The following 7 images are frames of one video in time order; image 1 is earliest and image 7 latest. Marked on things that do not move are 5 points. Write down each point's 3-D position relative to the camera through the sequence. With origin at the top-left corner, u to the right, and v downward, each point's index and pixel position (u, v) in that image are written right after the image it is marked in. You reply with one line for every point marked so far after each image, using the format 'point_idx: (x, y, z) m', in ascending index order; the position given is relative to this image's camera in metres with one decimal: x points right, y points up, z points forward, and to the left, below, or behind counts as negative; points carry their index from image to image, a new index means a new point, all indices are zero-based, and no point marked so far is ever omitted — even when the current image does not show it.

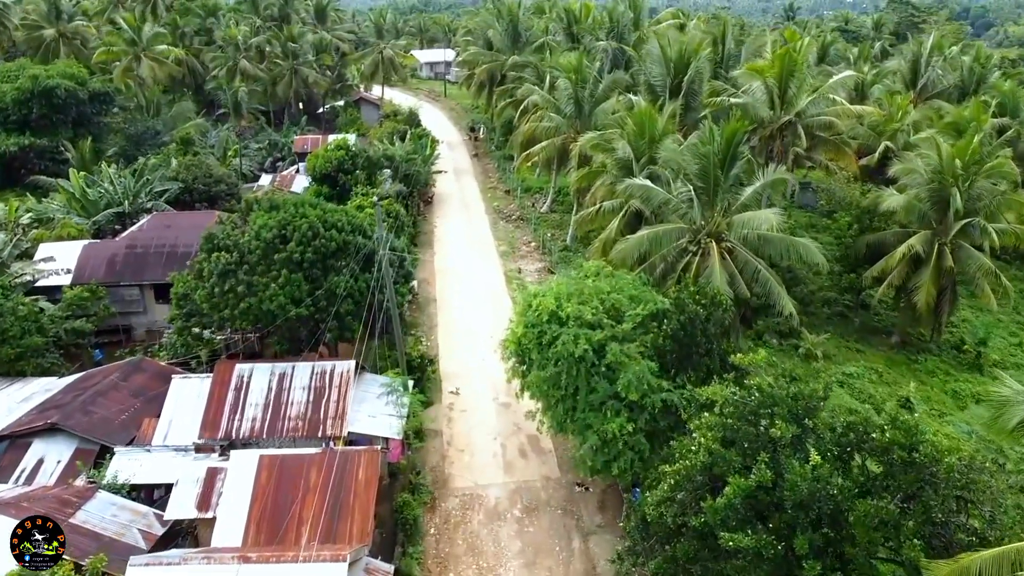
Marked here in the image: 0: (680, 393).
0: (+2.7, -1.7, +12.6) m
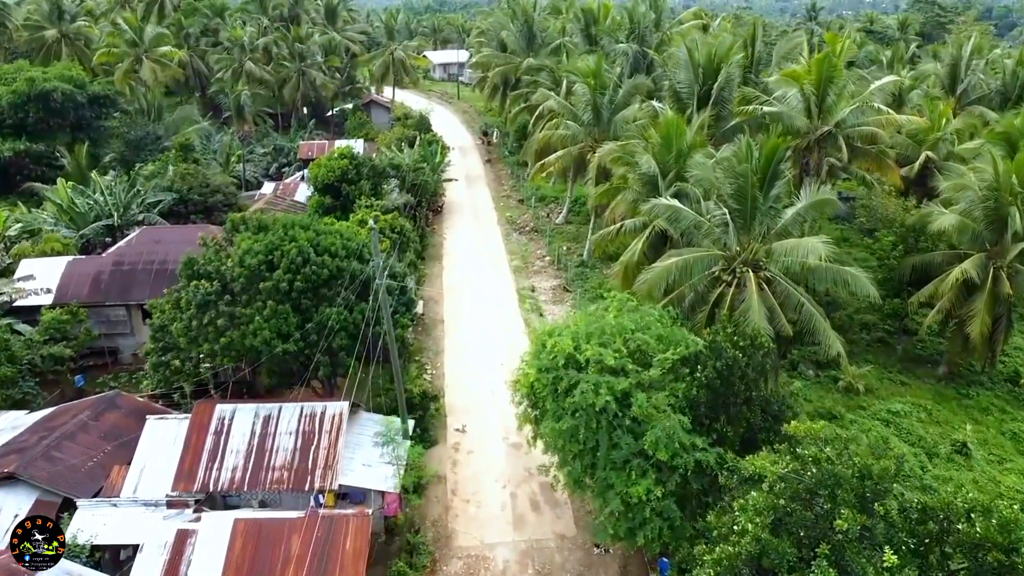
0: (+2.8, -2.3, +10.9) m
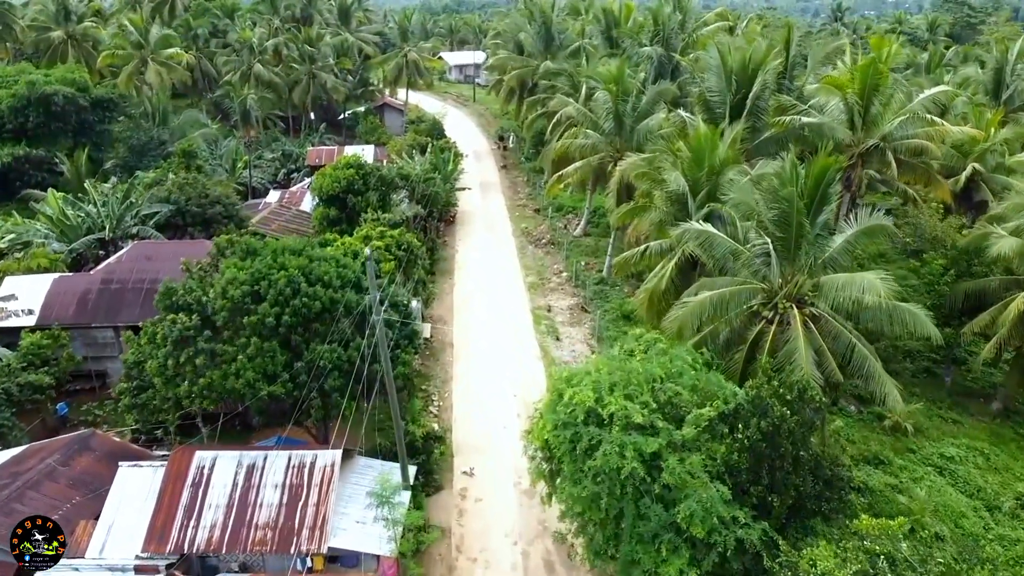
0: (+2.9, -2.8, +9.4) m
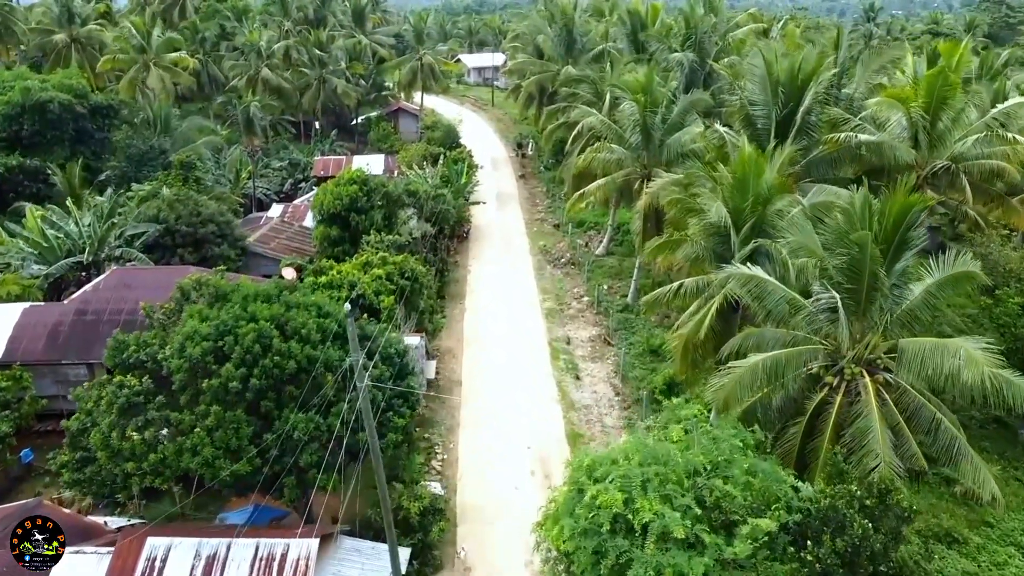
0: (+3.0, -3.6, +7.2) m
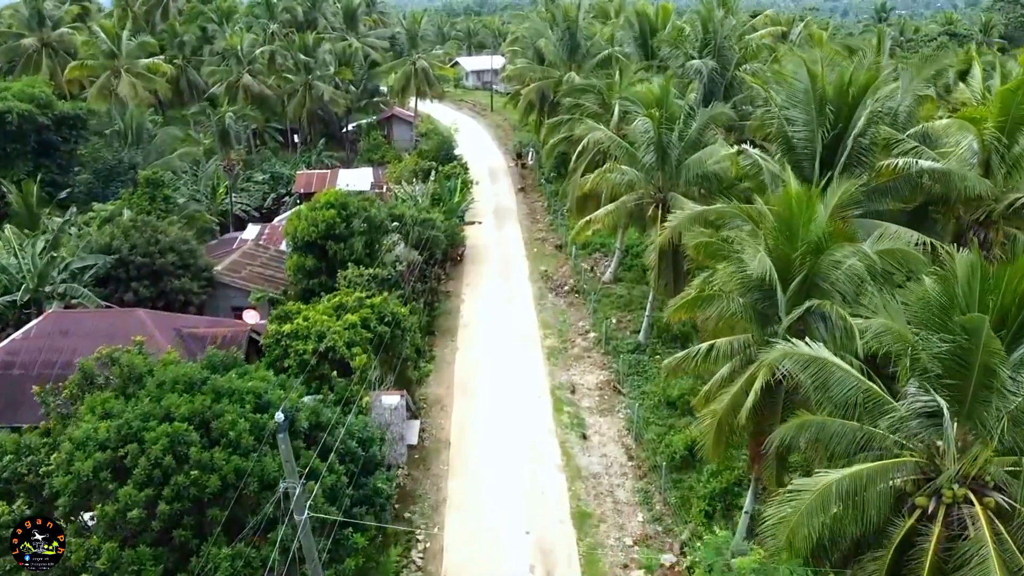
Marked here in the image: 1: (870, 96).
0: (+2.9, -4.6, +4.7) m
1: (+6.1, +3.3, +13.6) m
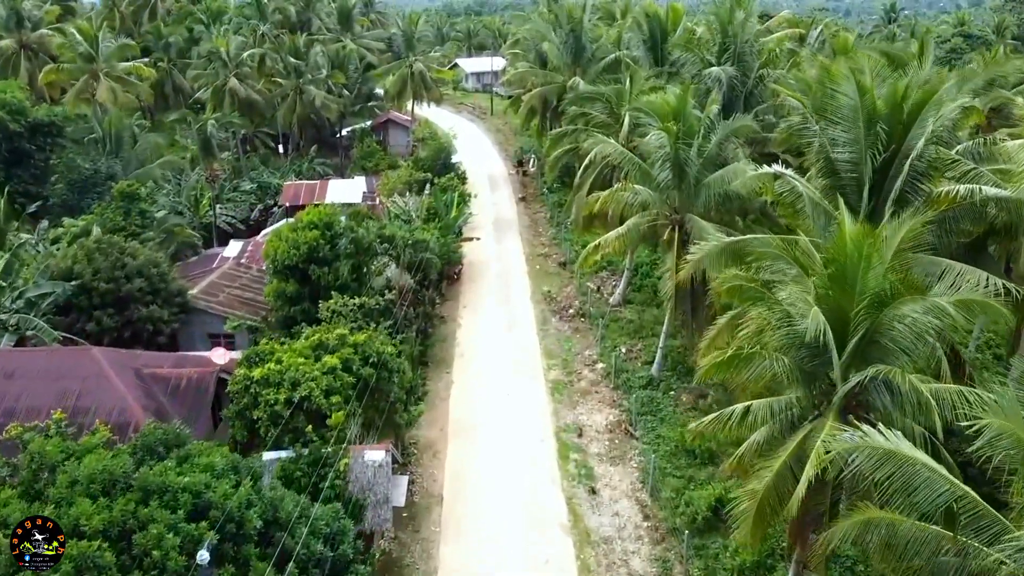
0: (+2.9, -5.2, +2.9) m
1: (+6.1, +2.6, +11.8) m
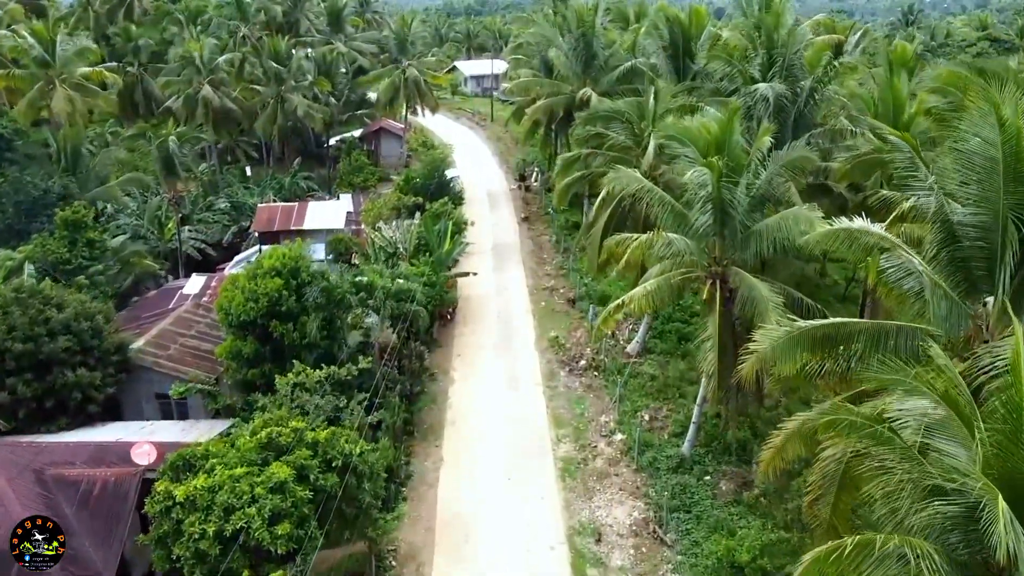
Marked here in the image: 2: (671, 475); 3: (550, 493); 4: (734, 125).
0: (+2.9, -6.4, -0.2) m
1: (+6.2, +1.4, +8.7) m
2: (+2.9, -3.5, +14.6) m
3: (+0.7, -3.8, +14.6) m
4: (+3.9, +2.8, +14.0) m
